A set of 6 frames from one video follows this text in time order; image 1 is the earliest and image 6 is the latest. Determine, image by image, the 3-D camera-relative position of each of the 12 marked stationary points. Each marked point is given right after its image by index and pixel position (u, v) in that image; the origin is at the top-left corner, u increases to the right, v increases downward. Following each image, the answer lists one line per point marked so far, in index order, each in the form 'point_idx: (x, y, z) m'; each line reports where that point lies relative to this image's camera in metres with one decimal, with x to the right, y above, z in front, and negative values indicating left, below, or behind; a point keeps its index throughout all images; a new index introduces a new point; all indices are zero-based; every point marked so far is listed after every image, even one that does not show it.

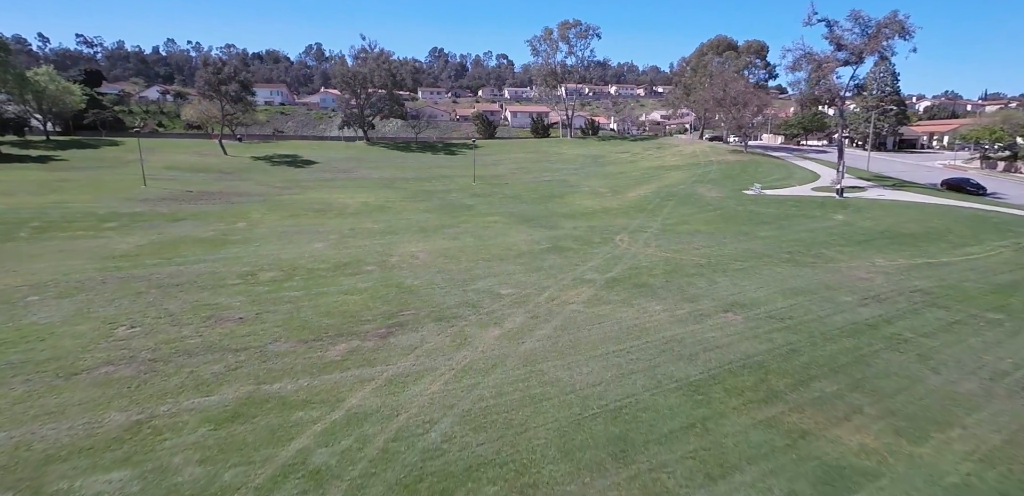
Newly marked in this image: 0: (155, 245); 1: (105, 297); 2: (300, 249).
0: (-12.0, +0.1, +16.9) m
1: (-9.3, -1.1, +11.4) m
2: (-6.9, 0.0, +16.4) m
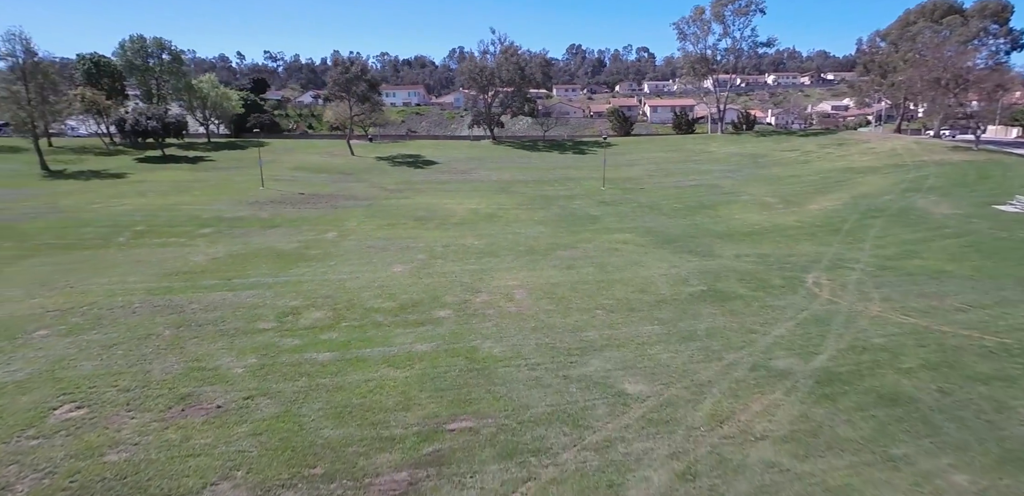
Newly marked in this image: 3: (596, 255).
0: (-8.4, -0.3, +15.0) m
1: (-7.3, -1.6, +8.9) m
2: (-3.6, -0.7, +13.2) m
3: (+2.5, -0.2, +14.7) m
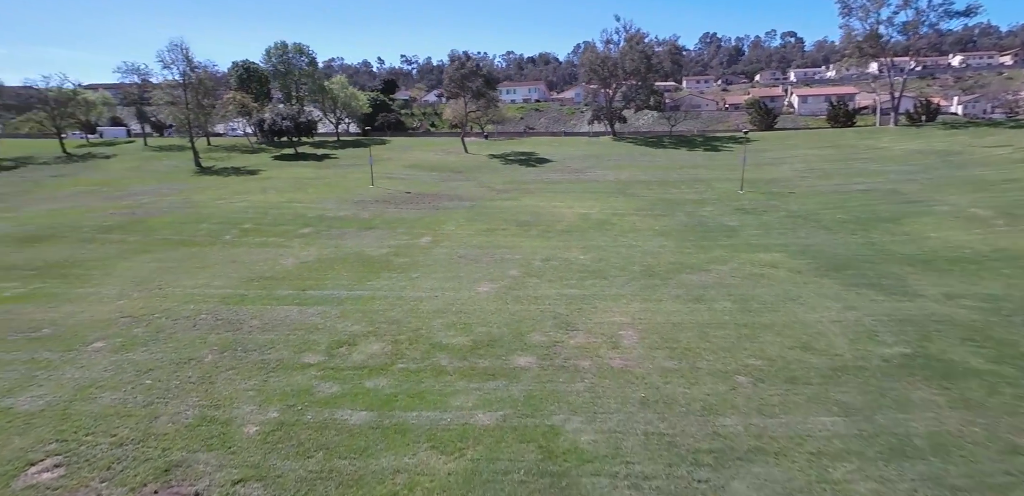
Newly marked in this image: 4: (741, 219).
0: (-5.5, -0.4, +14.1) m
1: (-5.8, -1.8, +8.0) m
2: (-1.3, -1.0, +11.3) m
3: (+5.0, -0.8, +11.4) m
4: (+8.5, +1.1, +18.6) m
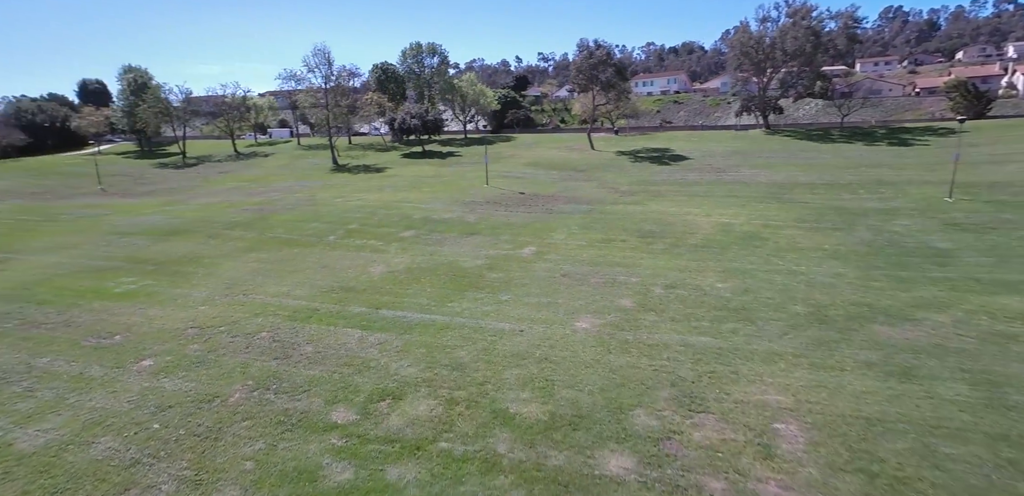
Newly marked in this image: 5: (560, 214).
0: (-2.7, -0.7, +12.7) m
1: (-4.7, -2.0, +6.9) m
2: (+0.6, -1.4, +8.9) m
3: (+6.7, -1.5, +7.4) m
4: (+12.0, +0.2, +13.5) m
5: (+1.8, +1.3, +18.9) m
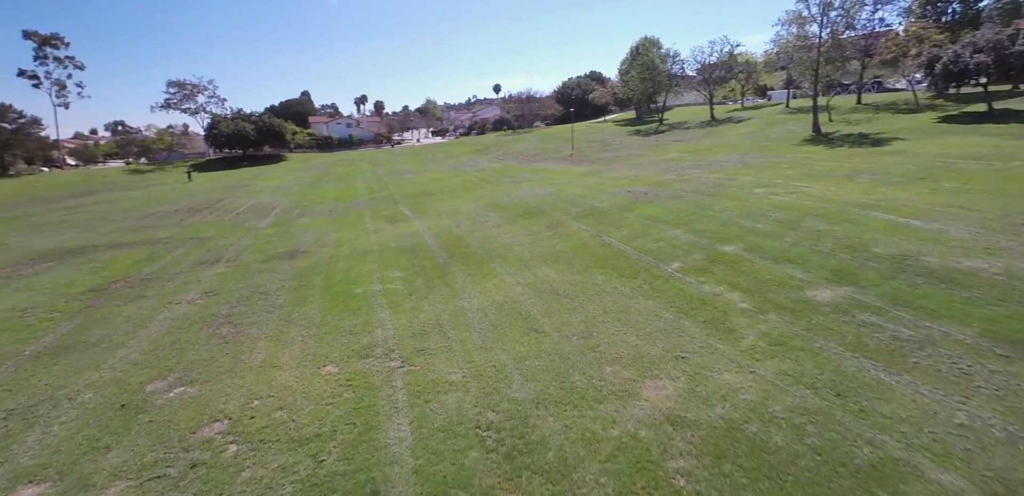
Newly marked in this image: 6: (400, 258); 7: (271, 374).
0: (+1.6, -1.7, +4.4) m
1: (-4.4, -2.5, +2.6) m
2: (+0.4, -3.0, -0.4) m
3: (+2.8, -4.1, -6.1) m
4: (+11.0, -3.7, -6.8) m
5: (+9.5, -0.9, +4.3) m
6: (-2.6, -0.2, +11.7) m
7: (-3.0, -1.6, +6.3) m
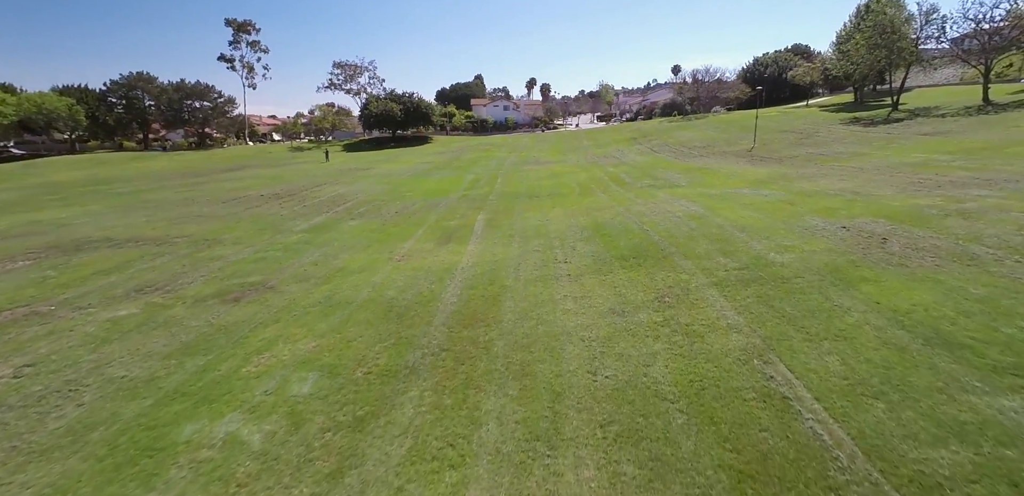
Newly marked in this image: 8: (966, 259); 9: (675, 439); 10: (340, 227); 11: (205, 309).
0: (-0.4, -3.1, -1.6) m
1: (-6.7, -3.2, -1.4) m
2: (-3.1, -4.2, -5.7) m
3: (-2.8, -5.7, -11.8) m
4: (+4.7, -6.1, -15.1) m
5: (+7.1, -3.1, -4.2) m
6: (-1.9, -1.1, +6.6) m
7: (-4.1, -2.4, +1.7) m
8: (+5.8, -0.2, +6.4) m
9: (+1.3, -1.5, +3.9) m
10: (-4.5, +0.5, +13.1) m
11: (-4.6, -0.9, +7.6) m
